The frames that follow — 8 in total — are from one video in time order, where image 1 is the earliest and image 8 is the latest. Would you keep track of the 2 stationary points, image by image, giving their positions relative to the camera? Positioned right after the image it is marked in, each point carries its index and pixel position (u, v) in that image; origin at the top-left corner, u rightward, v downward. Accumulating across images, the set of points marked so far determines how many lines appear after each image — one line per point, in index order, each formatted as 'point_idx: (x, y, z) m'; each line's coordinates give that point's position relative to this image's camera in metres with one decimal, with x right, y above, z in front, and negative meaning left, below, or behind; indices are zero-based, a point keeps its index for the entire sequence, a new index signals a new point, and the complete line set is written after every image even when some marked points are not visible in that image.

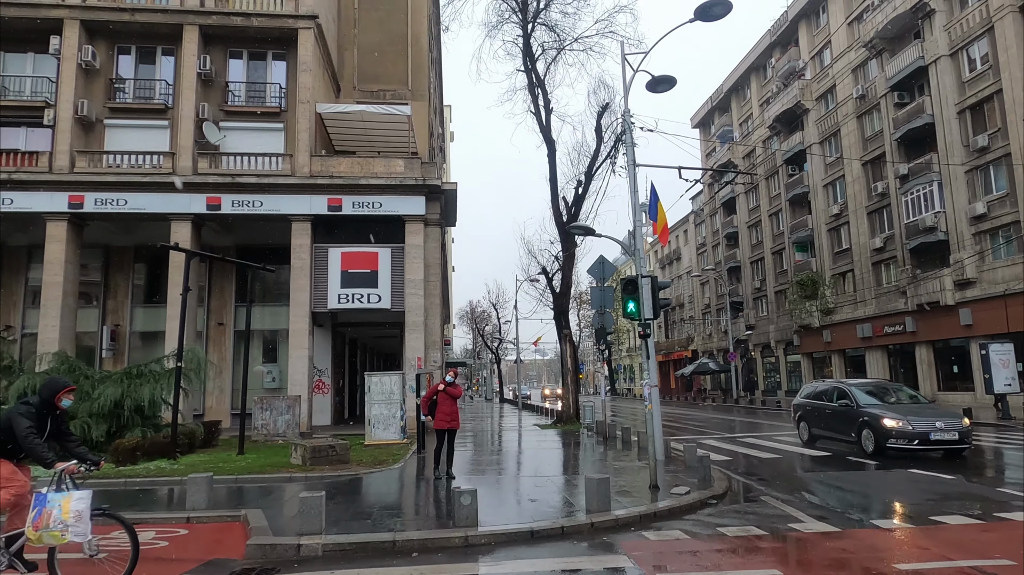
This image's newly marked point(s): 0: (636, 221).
0: (+2.4, +1.3, +12.6) m
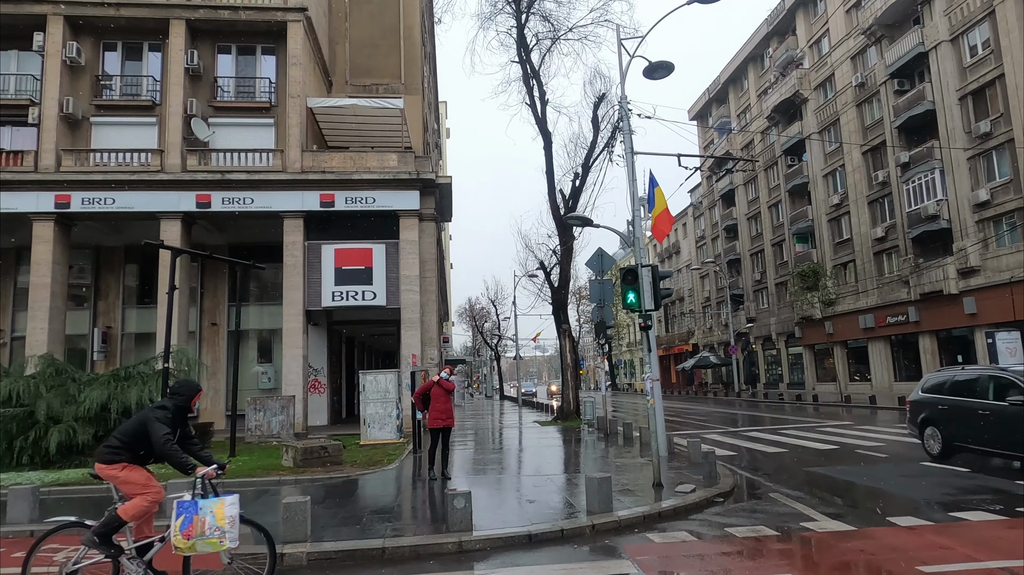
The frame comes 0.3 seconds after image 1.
0: (+2.3, +1.4, +12.3) m
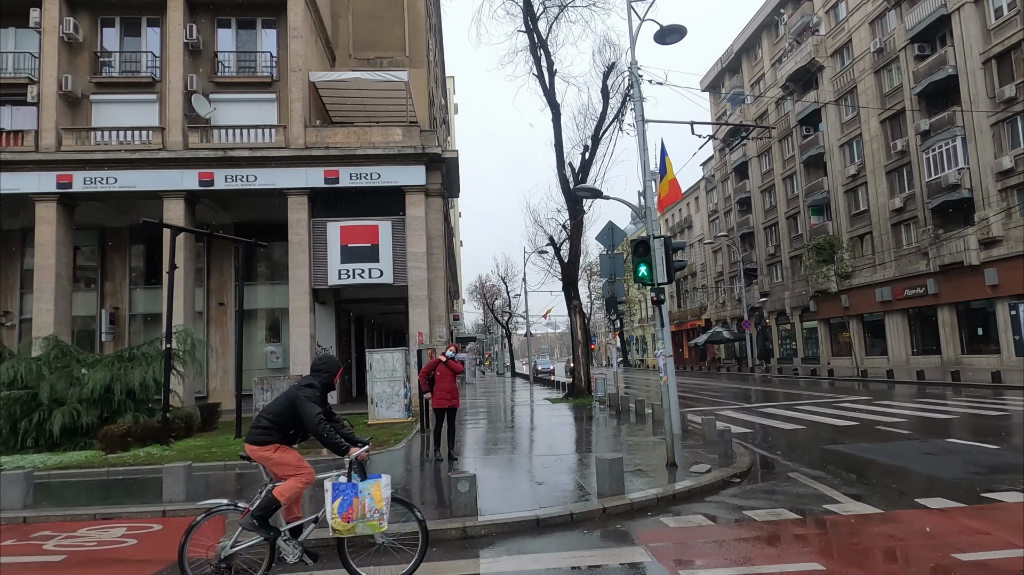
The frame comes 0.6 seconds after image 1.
0: (+2.4, +1.9, +11.8) m
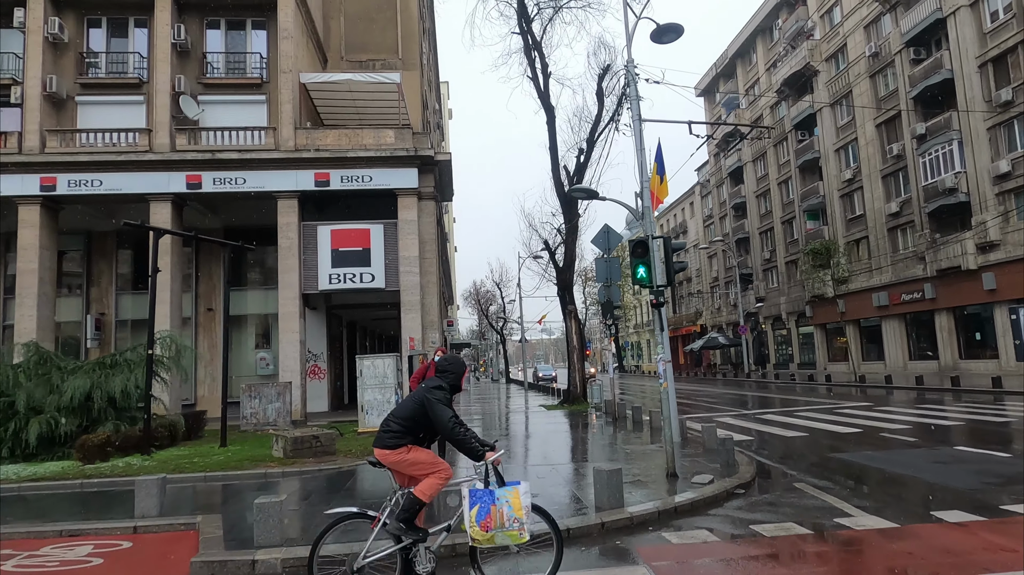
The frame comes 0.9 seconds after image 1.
0: (+2.3, +1.8, +11.5) m
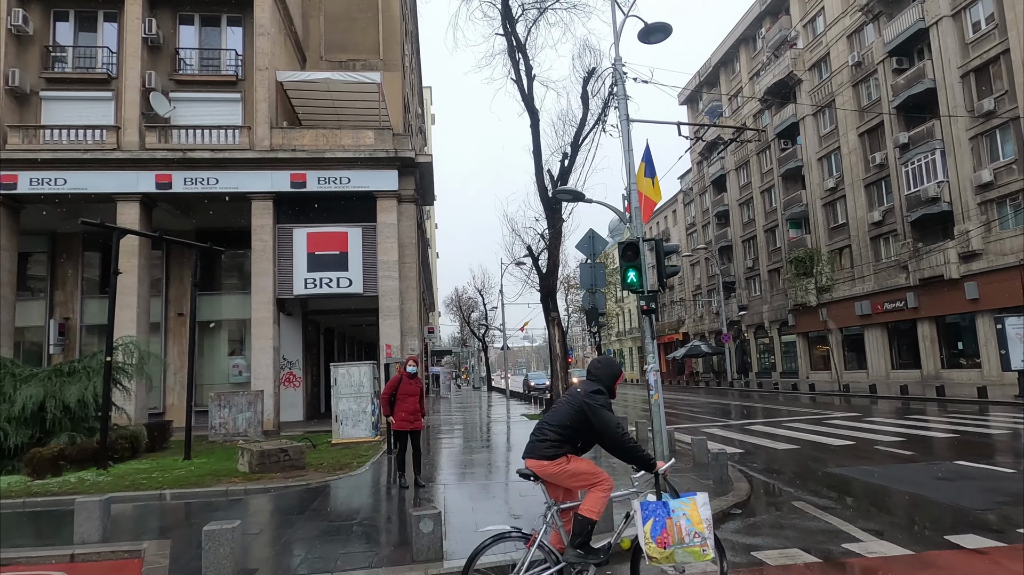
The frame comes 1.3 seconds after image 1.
0: (+2.0, +1.7, +11.1) m
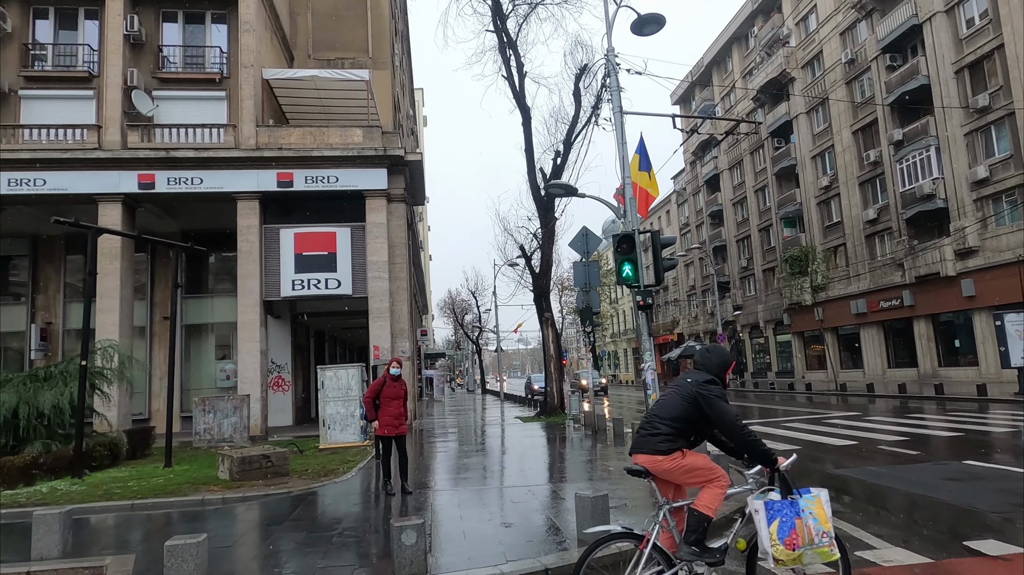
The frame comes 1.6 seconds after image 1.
0: (+1.8, +1.8, +10.7) m
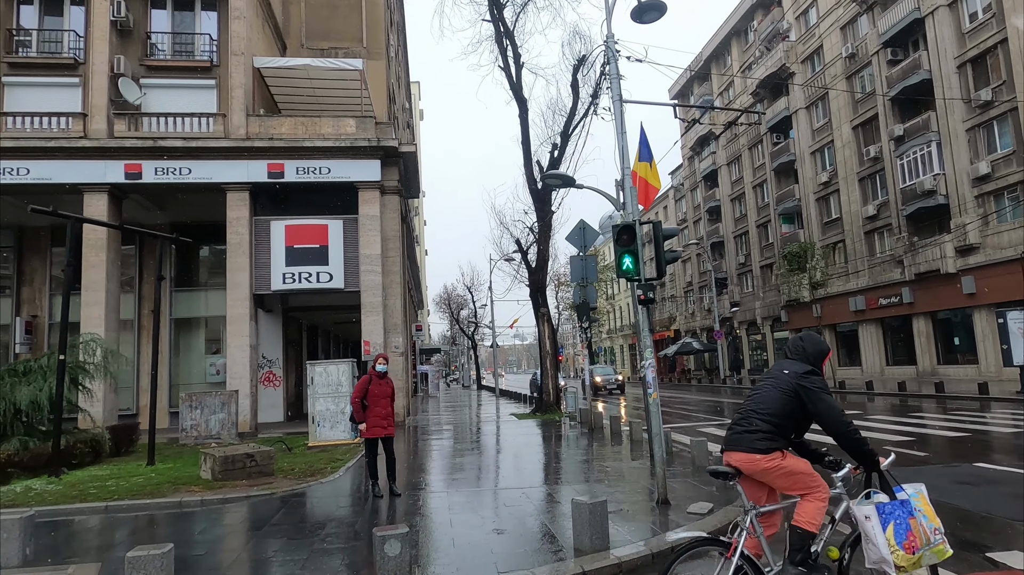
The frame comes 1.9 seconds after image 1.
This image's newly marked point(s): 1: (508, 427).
0: (+1.8, +1.9, +10.4) m
1: (-0.1, -3.8, +17.8) m
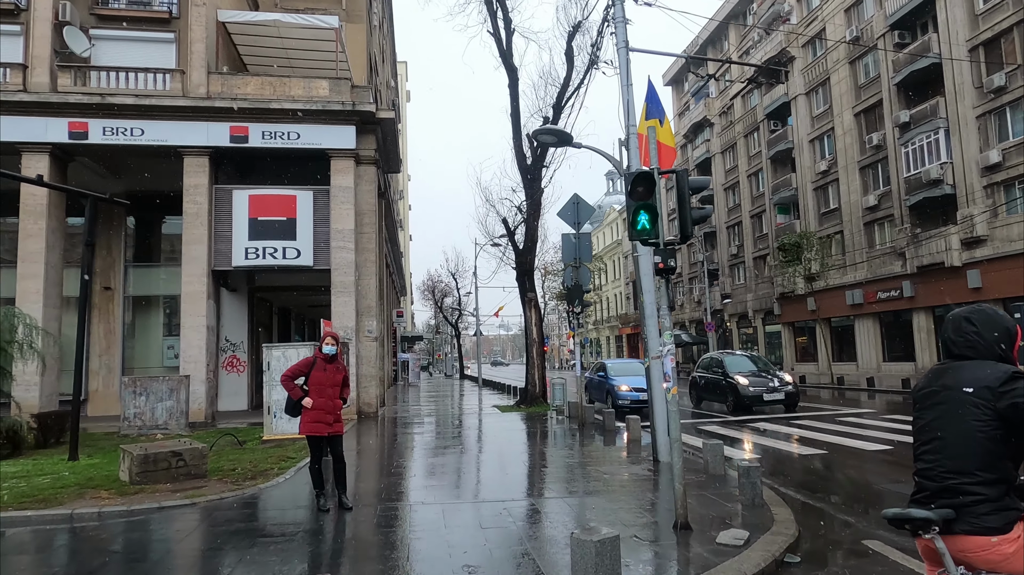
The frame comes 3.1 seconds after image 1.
0: (+1.6, +2.2, +8.9) m
1: (-0.6, -3.3, +16.4) m
